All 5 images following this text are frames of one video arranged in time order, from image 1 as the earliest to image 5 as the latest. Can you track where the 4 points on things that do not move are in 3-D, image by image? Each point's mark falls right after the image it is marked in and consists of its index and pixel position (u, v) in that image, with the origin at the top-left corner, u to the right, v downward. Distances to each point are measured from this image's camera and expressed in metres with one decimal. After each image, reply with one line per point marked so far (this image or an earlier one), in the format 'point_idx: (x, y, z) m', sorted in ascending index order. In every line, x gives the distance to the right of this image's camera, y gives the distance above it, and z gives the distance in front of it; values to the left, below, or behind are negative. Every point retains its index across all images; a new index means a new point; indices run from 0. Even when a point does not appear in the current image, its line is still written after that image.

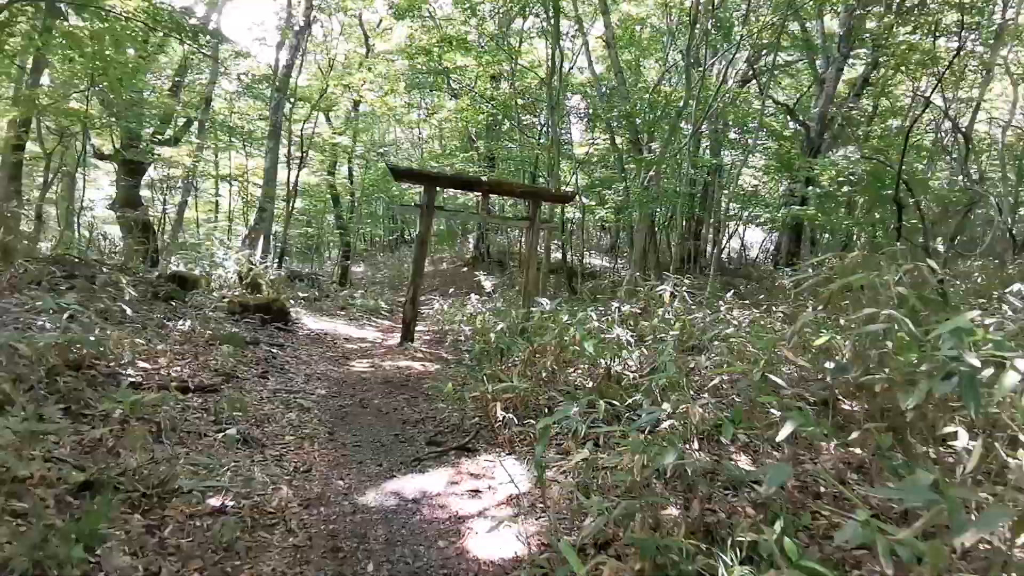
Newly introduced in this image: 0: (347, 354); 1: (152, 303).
0: (-2.3, -0.9, +7.5) m
1: (-4.6, -0.2, +6.9) m
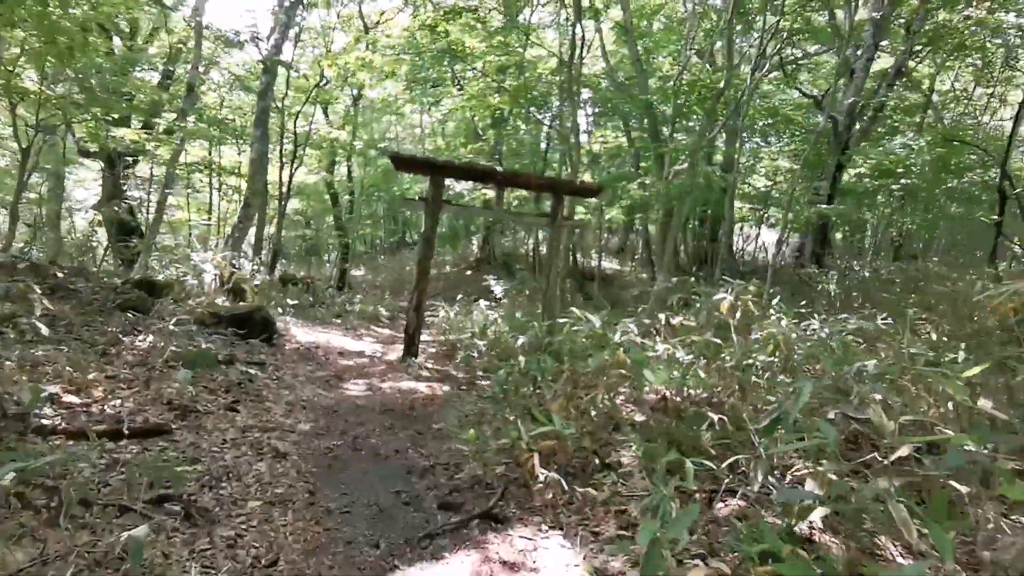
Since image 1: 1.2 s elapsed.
0: (-2.0, -1.0, +6.4) m
1: (-4.3, -0.3, +5.9) m
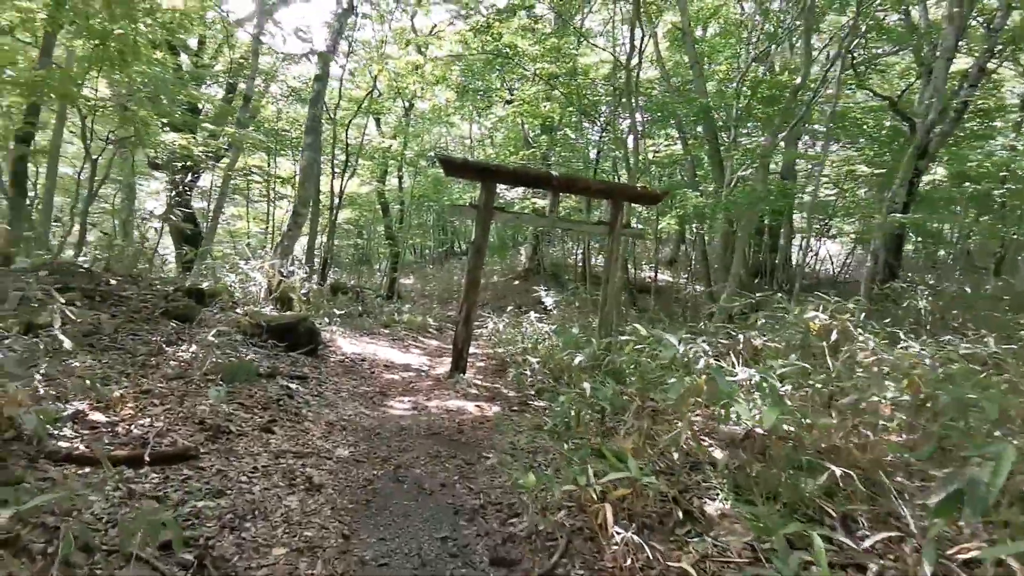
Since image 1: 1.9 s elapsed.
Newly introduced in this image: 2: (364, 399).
0: (-1.4, -1.1, +6.1) m
1: (-3.8, -0.4, +5.8) m
2: (-1.5, -1.1, +5.4) m
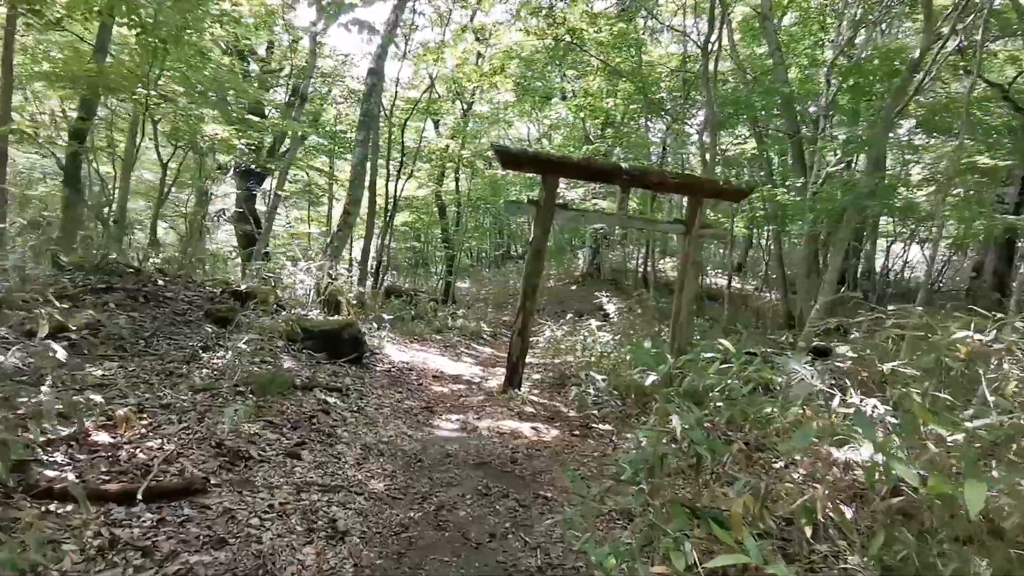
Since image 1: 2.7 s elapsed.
0: (-0.8, -1.2, +5.5) m
1: (-3.2, -0.4, +5.5) m
2: (-0.9, -1.2, +4.9) m
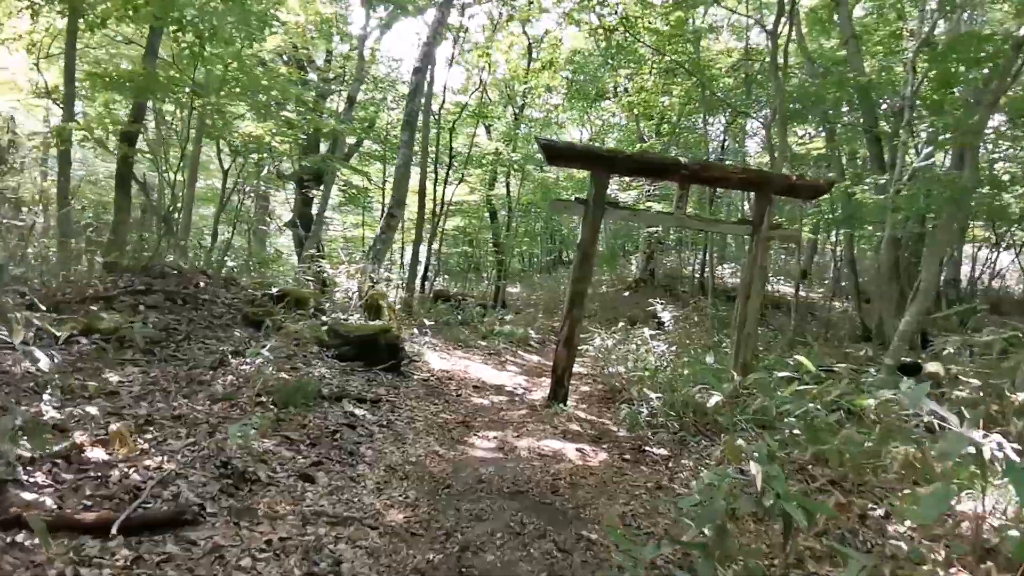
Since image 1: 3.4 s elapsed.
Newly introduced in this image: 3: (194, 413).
0: (-0.4, -1.2, +5.1) m
1: (-2.7, -0.4, +5.3) m
2: (-0.6, -1.2, +4.5) m
3: (-2.0, -0.8, +3.3) m
